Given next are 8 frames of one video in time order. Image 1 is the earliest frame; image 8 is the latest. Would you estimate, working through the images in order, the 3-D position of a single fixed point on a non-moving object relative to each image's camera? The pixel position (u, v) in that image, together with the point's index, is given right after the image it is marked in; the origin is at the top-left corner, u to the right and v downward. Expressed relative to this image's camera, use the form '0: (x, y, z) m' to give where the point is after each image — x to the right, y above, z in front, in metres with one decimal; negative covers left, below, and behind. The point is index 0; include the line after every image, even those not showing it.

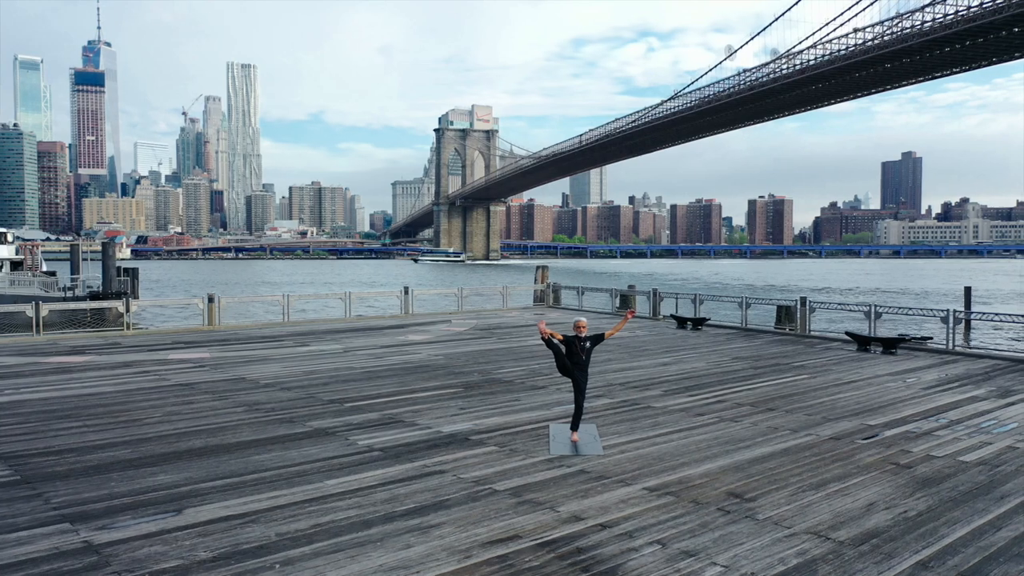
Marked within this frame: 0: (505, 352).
0: (-0.1, -1.2, +14.6) m
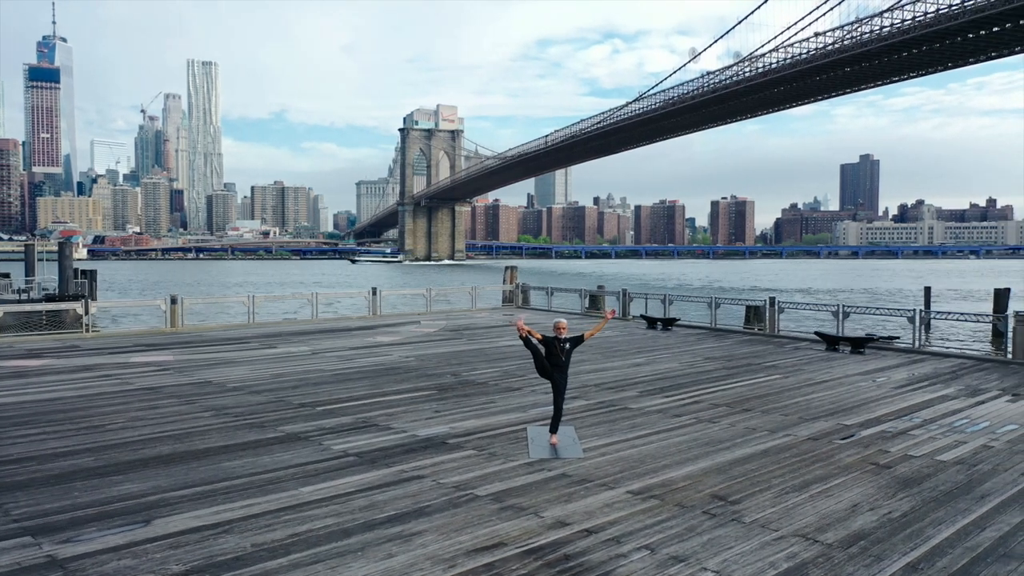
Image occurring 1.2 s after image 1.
0: (-0.6, -1.2, +14.4) m
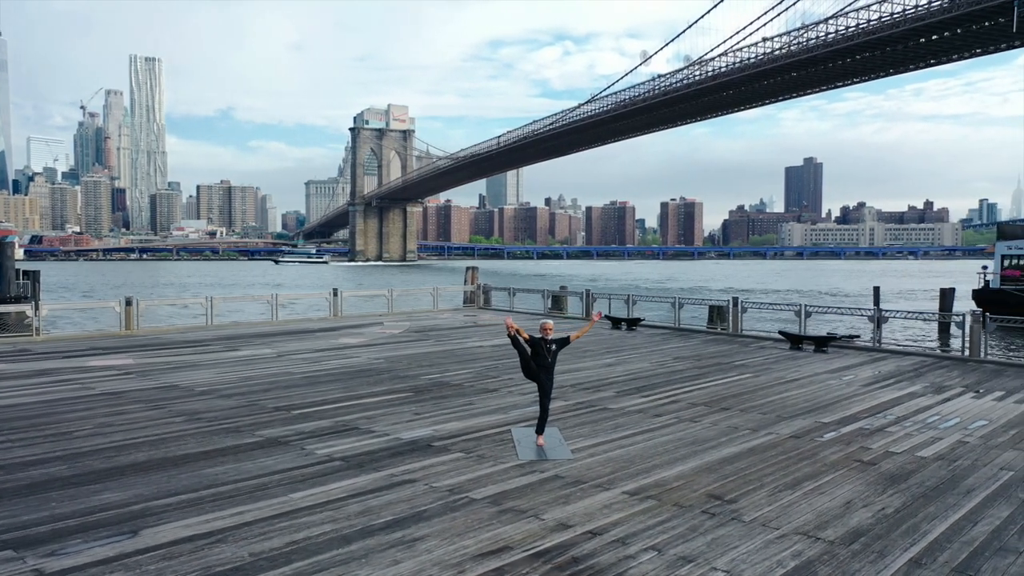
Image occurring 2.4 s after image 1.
0: (-1.2, -1.2, +14.3) m
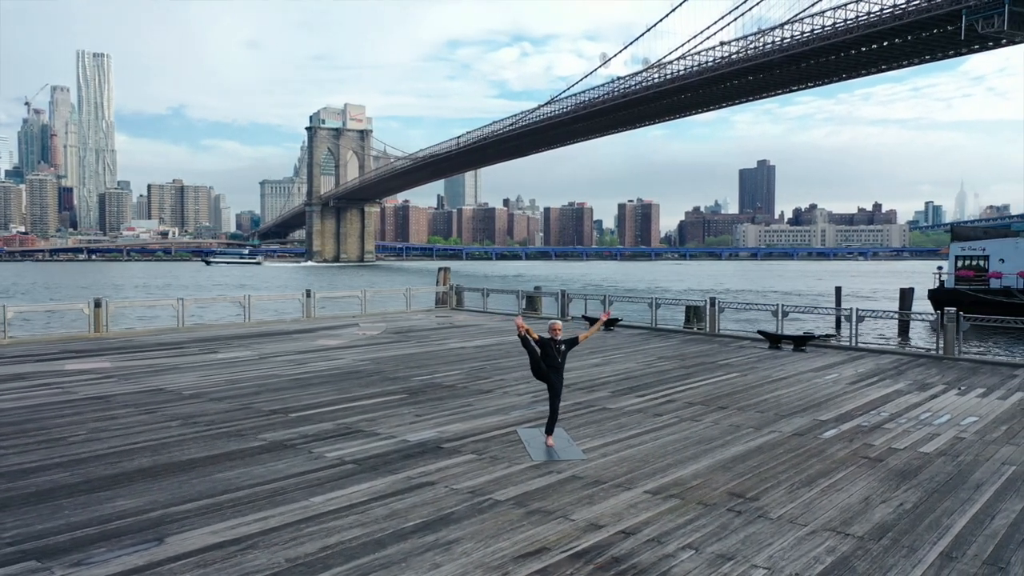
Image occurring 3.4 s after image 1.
0: (-1.5, -1.3, +14.3) m
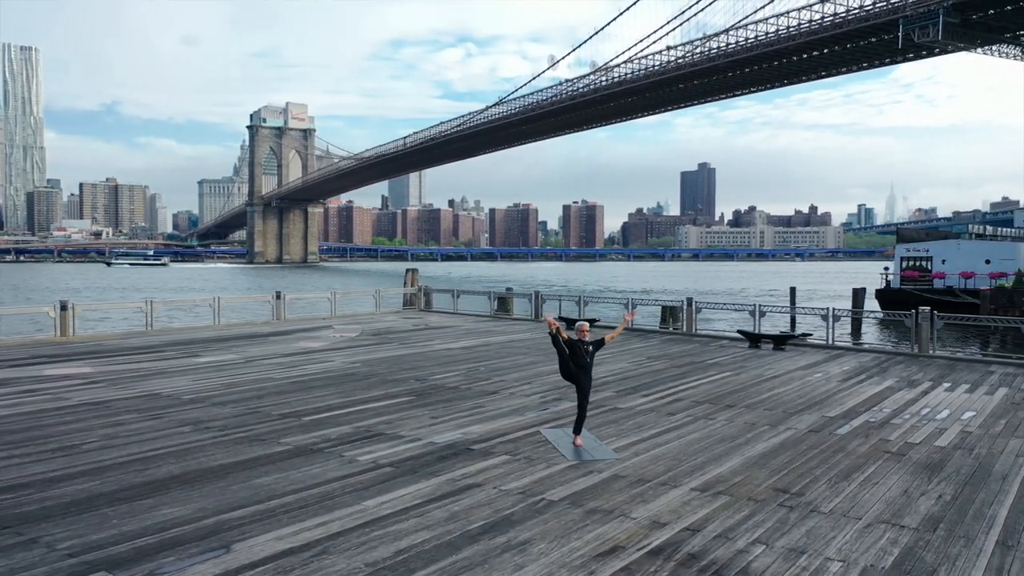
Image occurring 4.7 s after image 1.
0: (-1.7, -1.3, +14.2) m
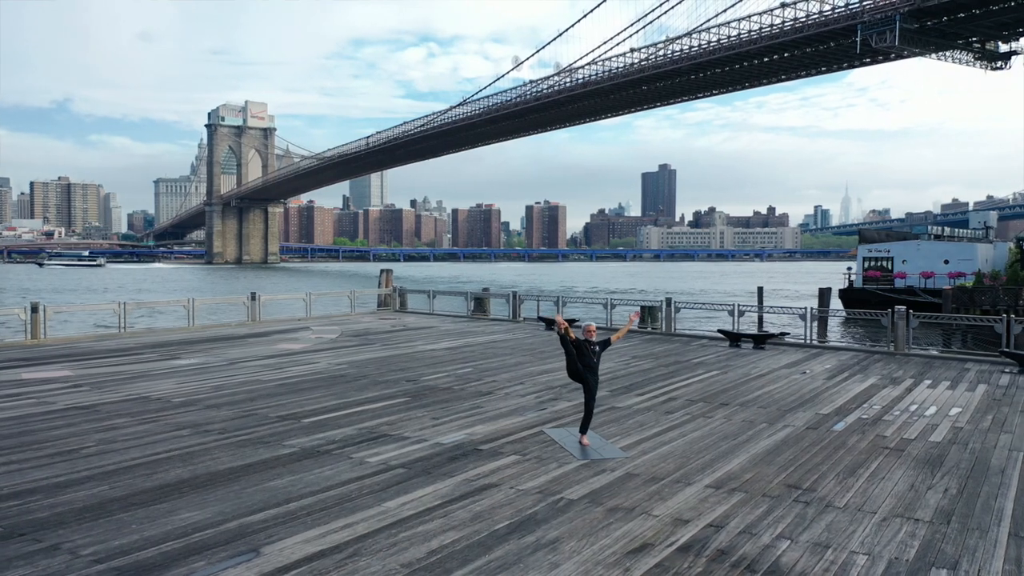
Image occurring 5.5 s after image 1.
0: (-1.9, -1.3, +14.1) m
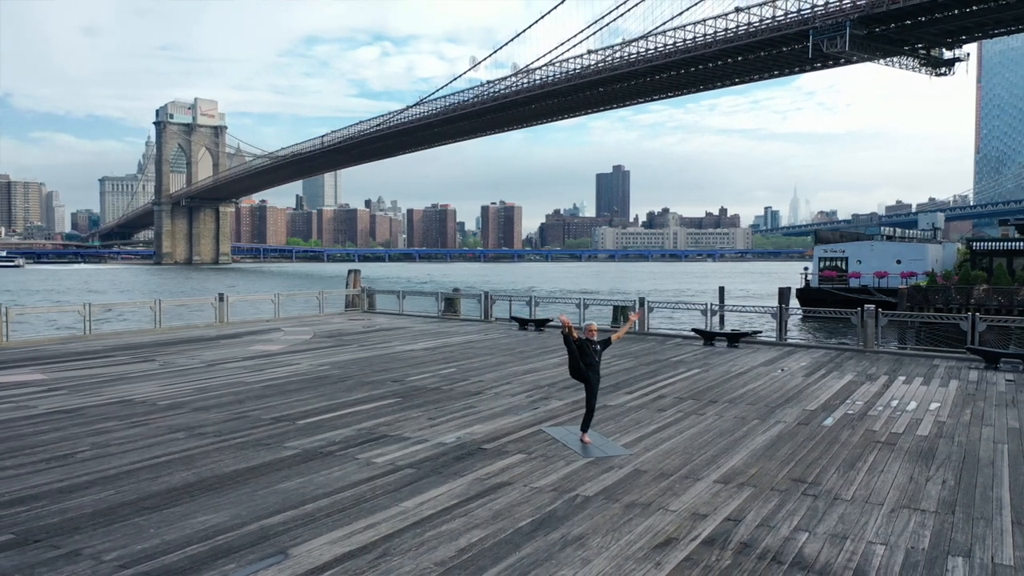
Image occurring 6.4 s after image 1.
0: (-2.3, -1.3, +14.1) m
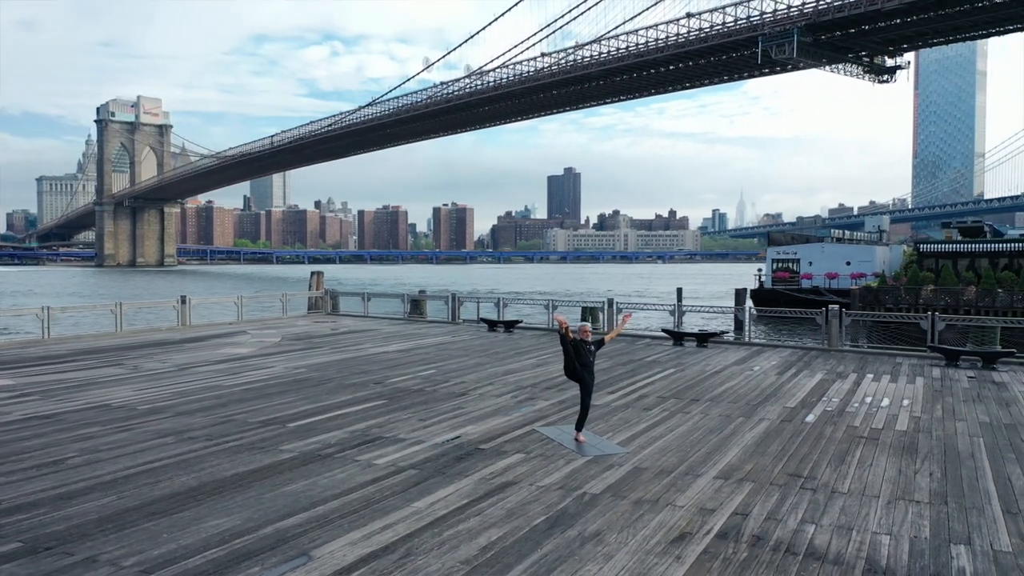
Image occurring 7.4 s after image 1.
0: (-2.7, -1.3, +14.0) m
